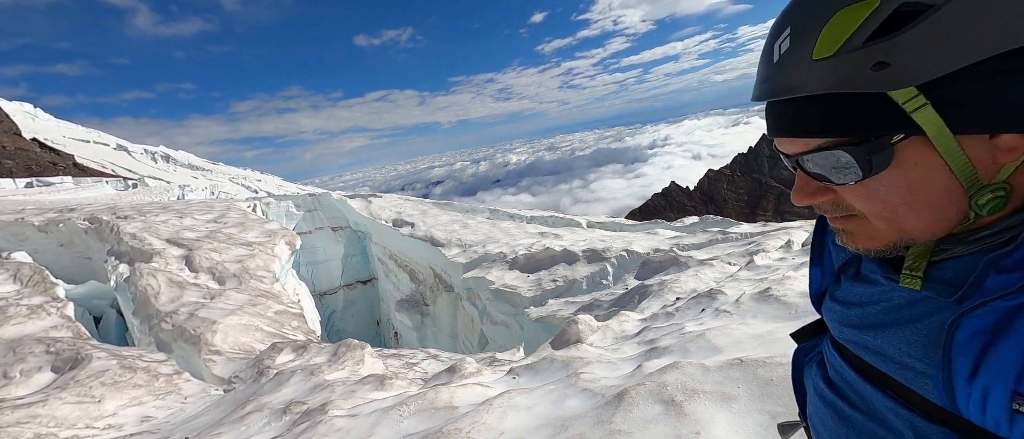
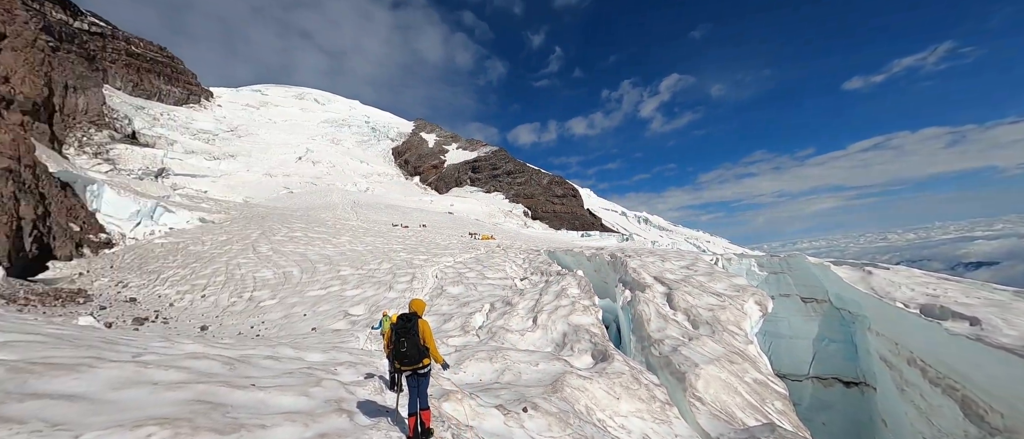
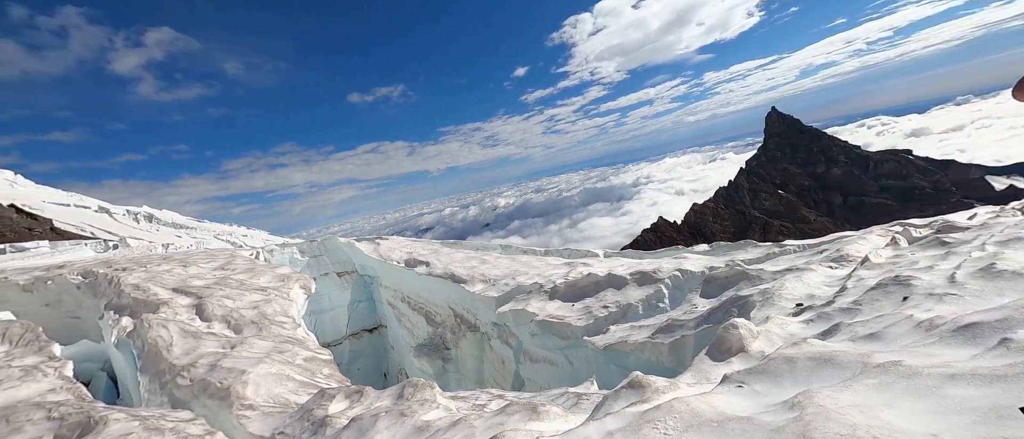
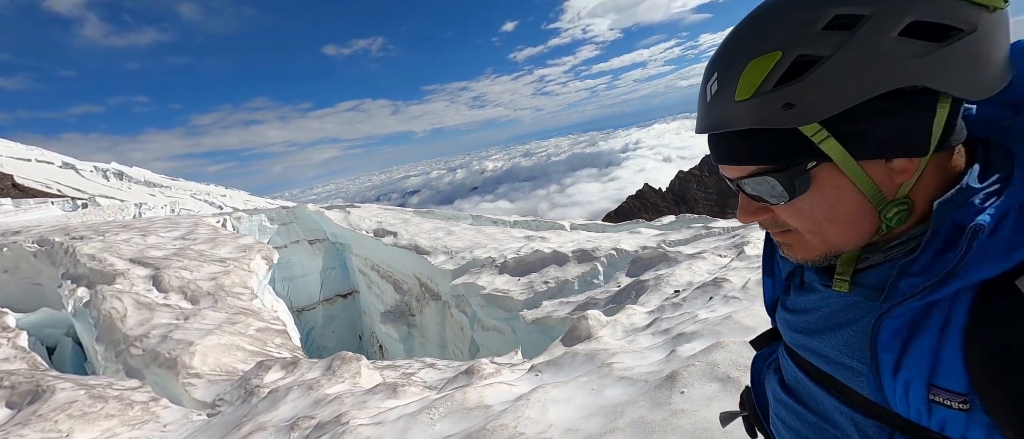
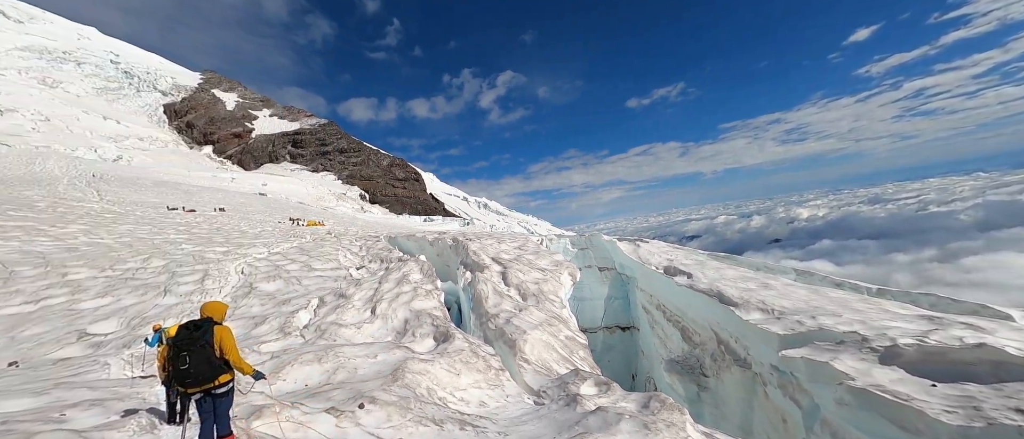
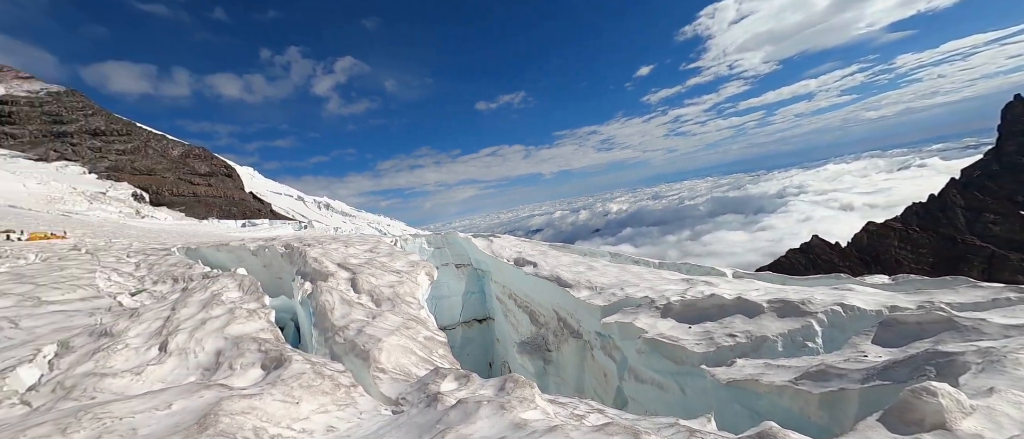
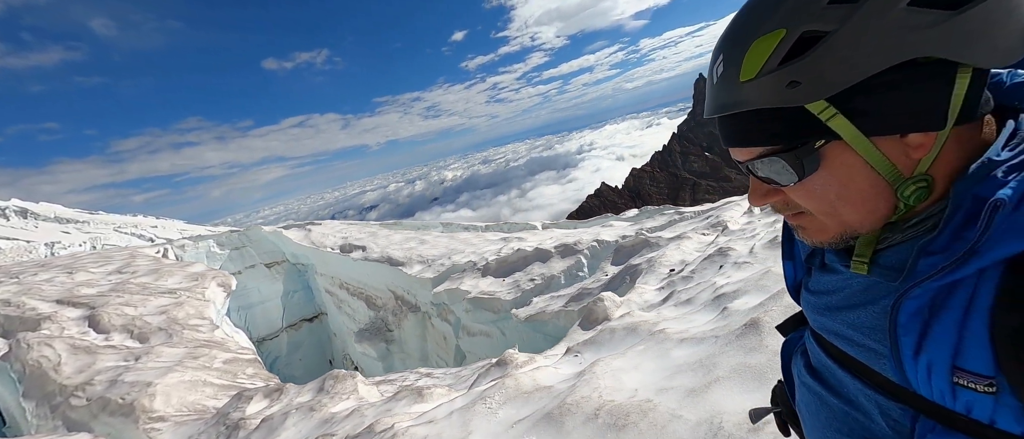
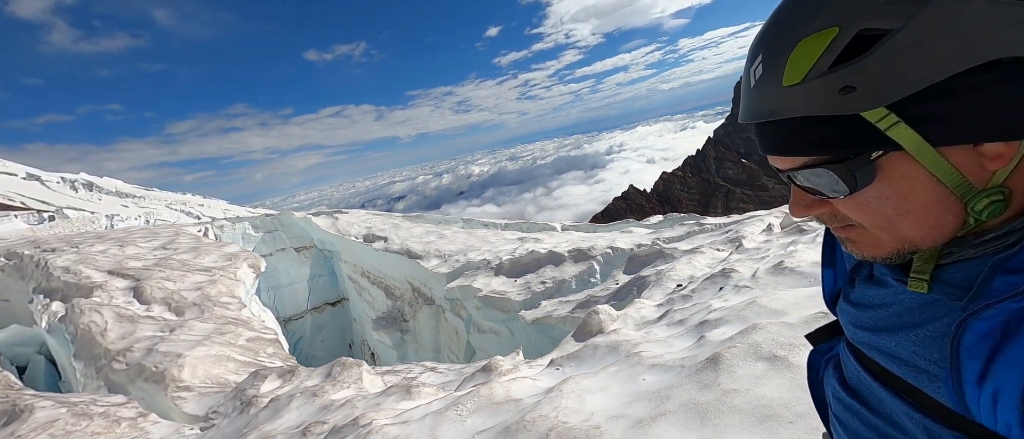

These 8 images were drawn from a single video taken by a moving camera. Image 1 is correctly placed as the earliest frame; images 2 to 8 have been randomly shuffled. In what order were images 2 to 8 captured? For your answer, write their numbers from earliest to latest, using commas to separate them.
4, 8, 7, 3, 6, 5, 2
